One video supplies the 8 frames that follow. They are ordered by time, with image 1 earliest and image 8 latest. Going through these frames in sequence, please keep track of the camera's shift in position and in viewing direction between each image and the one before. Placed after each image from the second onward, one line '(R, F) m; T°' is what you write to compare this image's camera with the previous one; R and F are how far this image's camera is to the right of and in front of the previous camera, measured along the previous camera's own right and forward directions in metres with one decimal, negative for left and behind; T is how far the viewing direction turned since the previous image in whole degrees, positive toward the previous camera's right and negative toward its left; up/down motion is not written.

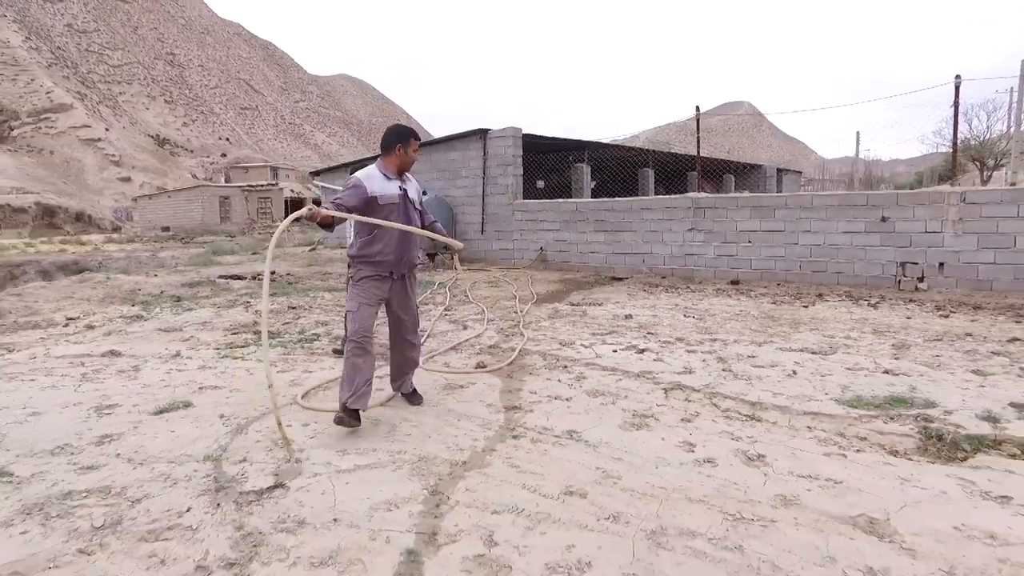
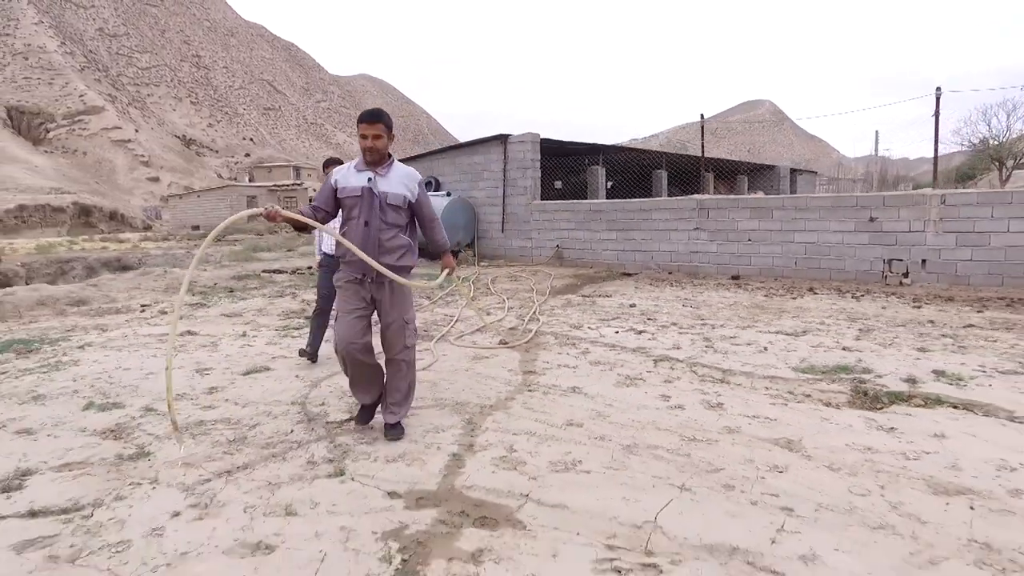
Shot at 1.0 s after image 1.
(0.0, -0.8) m; -2°
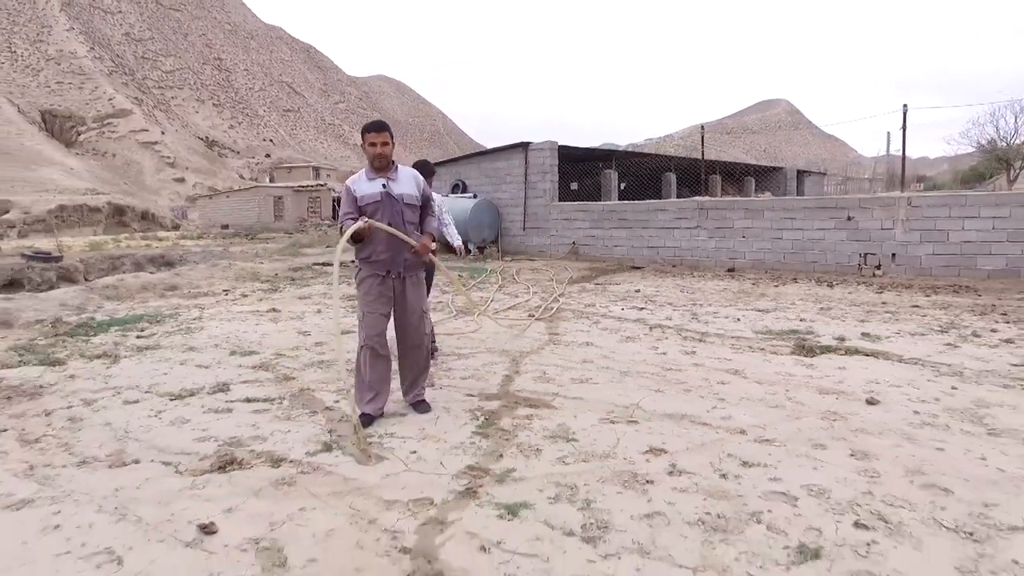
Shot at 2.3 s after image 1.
(-0.1, -1.2) m; -1°
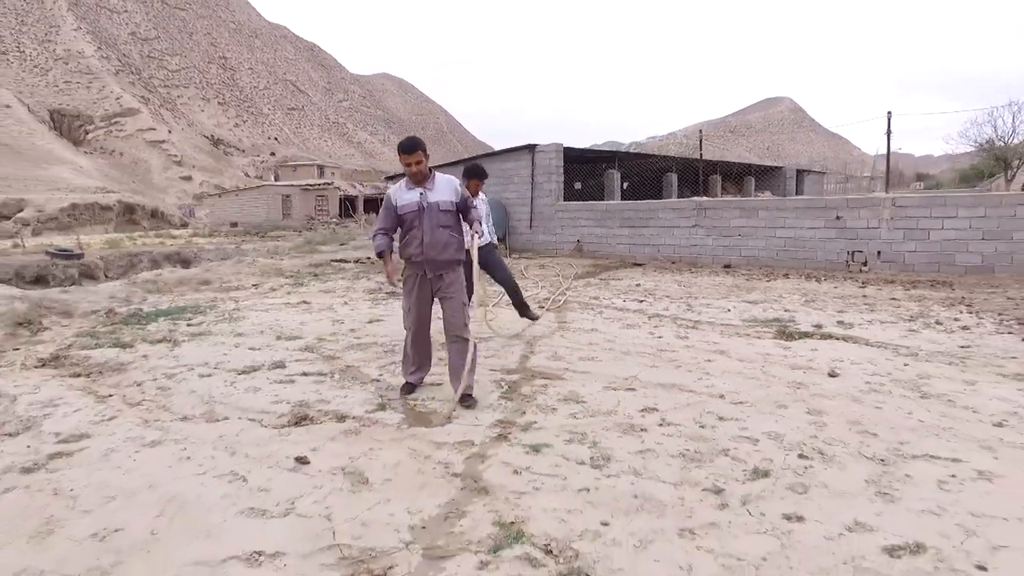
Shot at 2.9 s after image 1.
(-0.1, -0.6) m; 0°
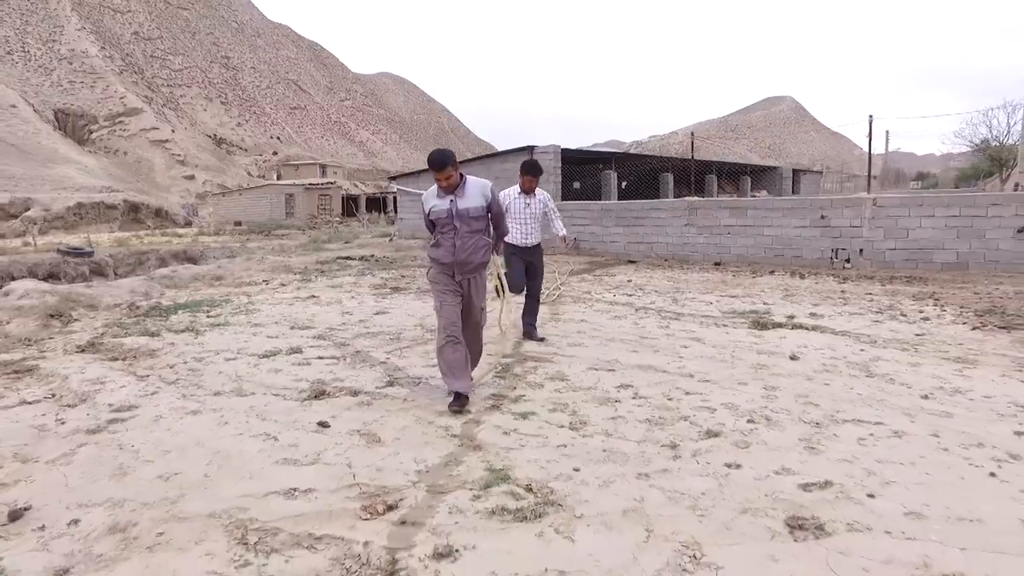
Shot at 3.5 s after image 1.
(+0.1, -0.4) m; 0°
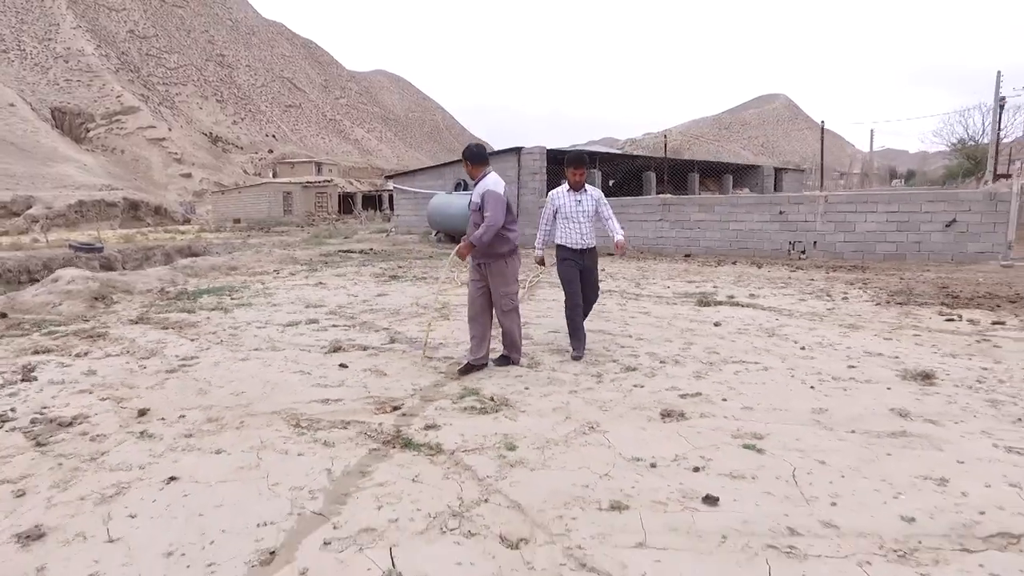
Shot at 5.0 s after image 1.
(+0.1, -1.0) m; 0°
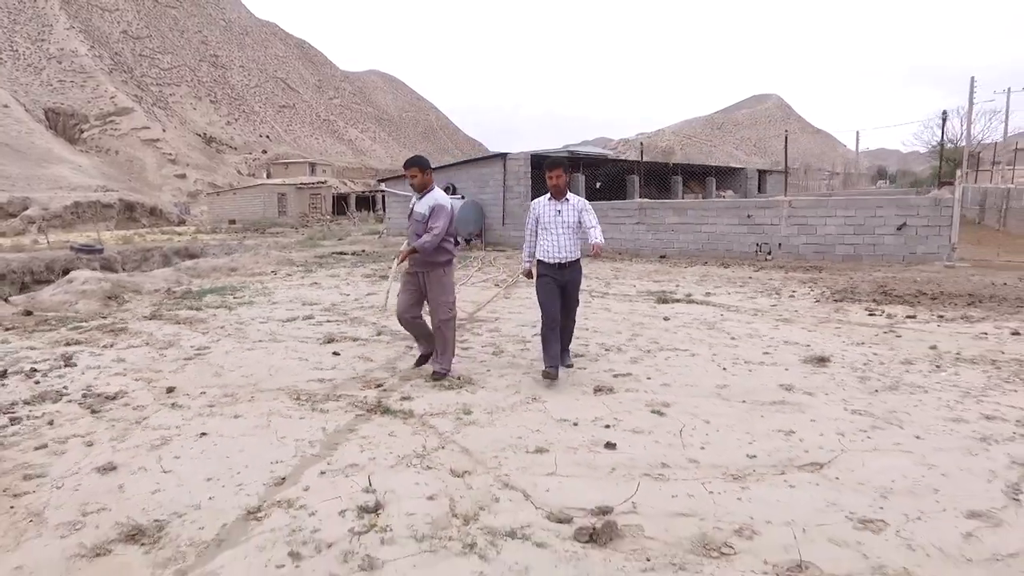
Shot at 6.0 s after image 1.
(+0.2, -0.7) m; 0°
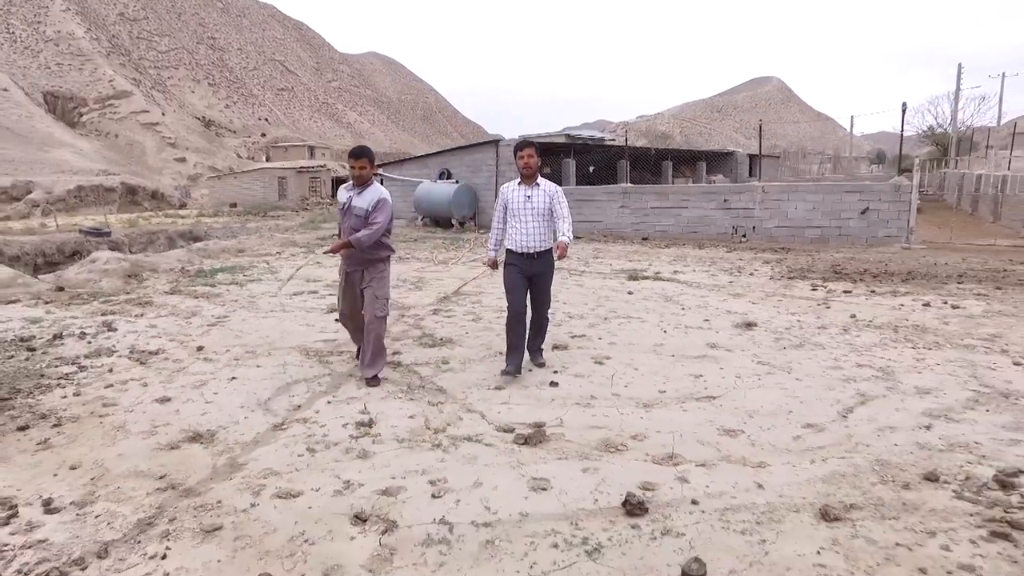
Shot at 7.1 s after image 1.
(+0.2, -0.7) m; 0°
